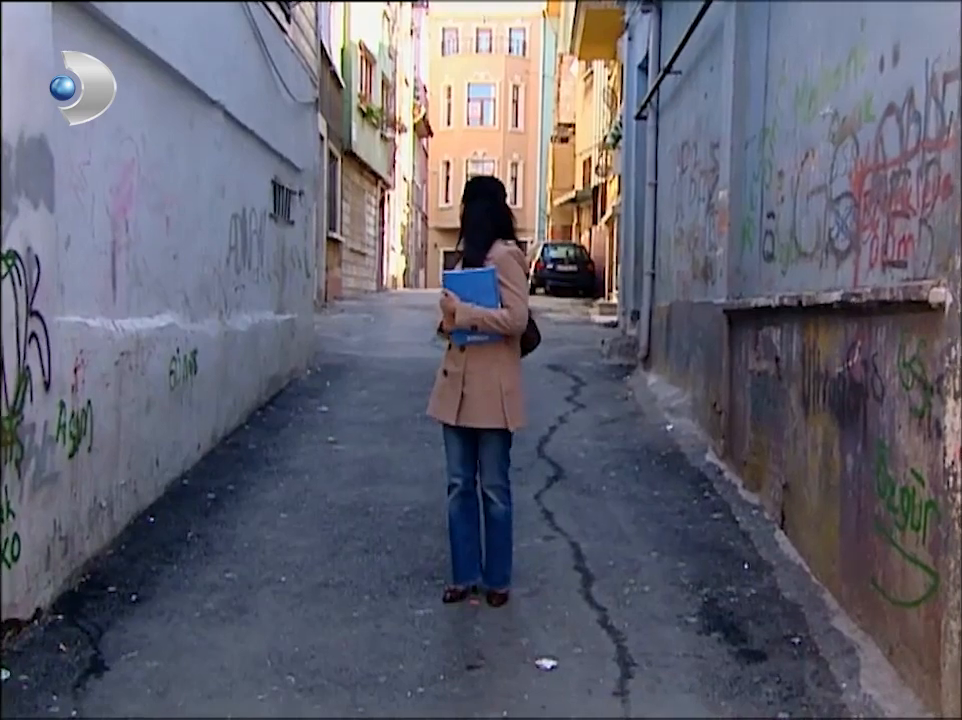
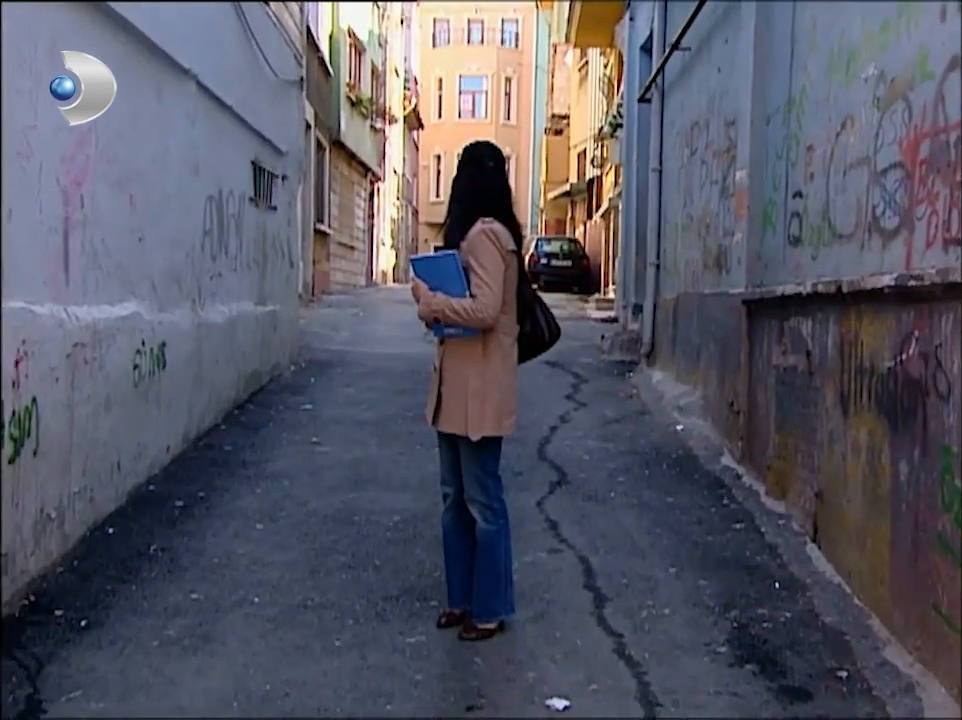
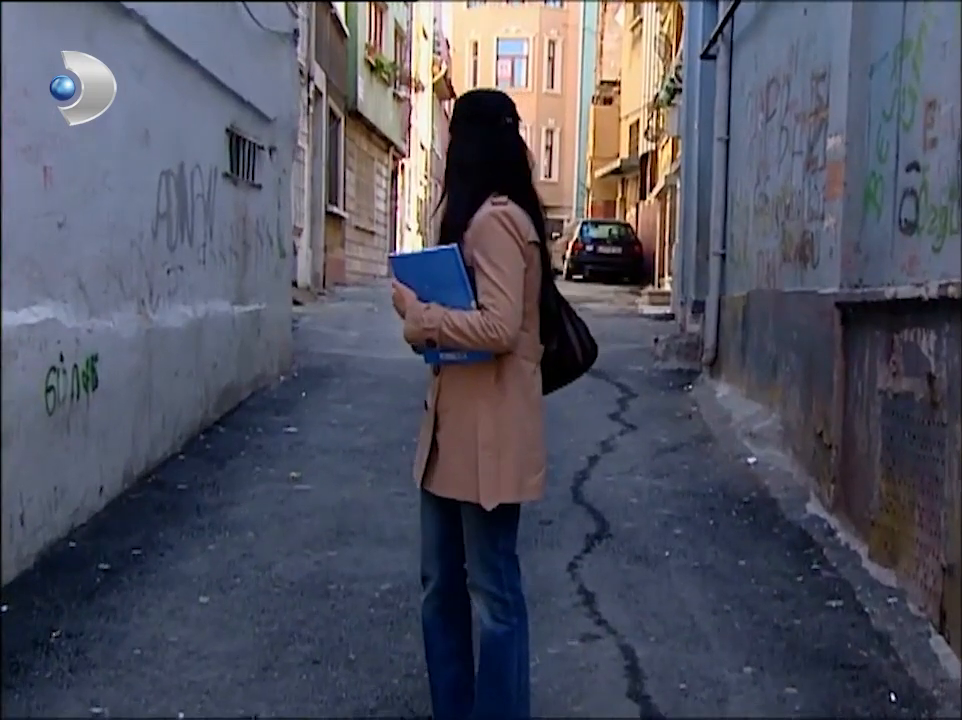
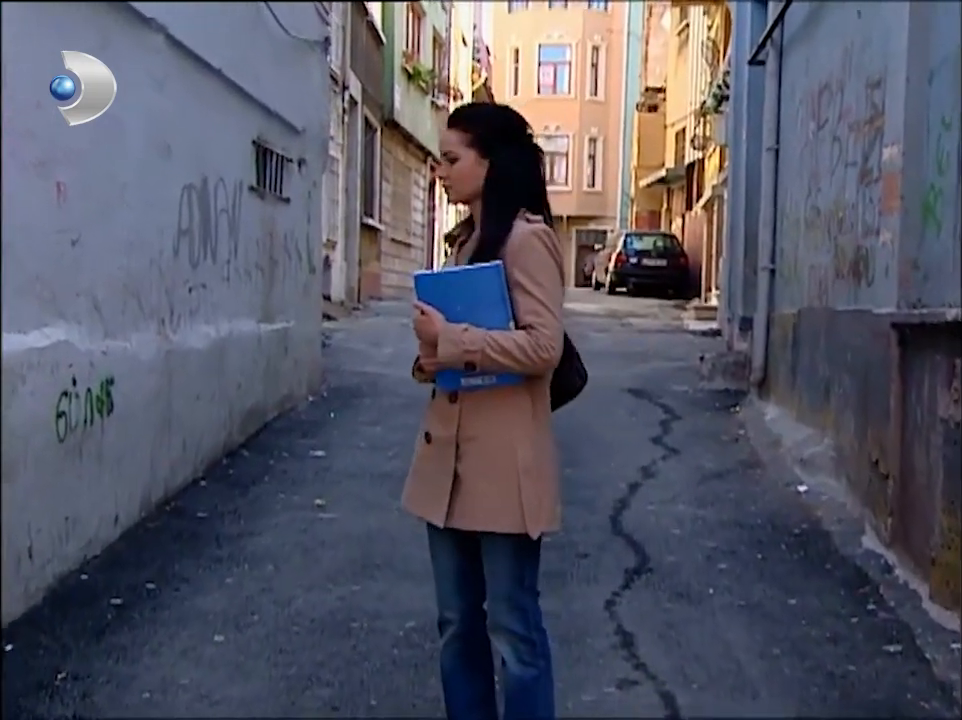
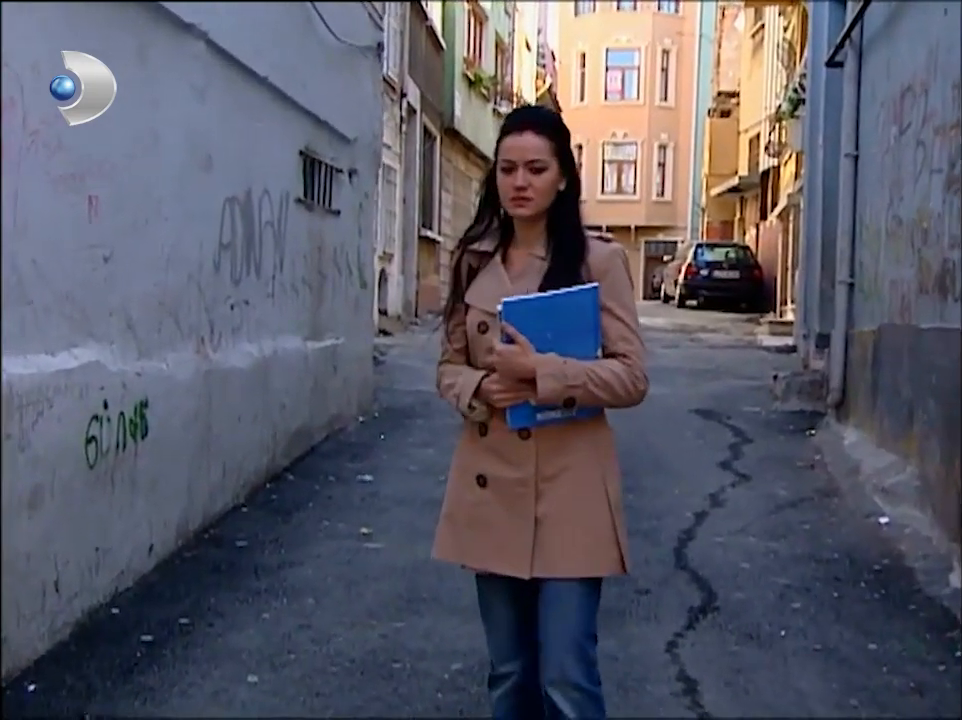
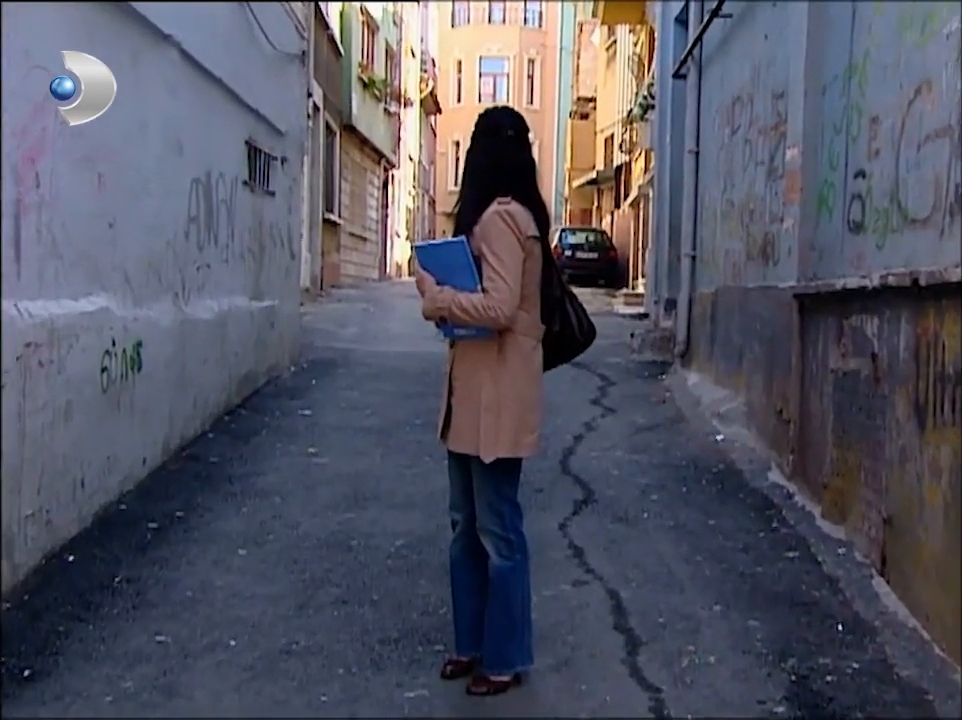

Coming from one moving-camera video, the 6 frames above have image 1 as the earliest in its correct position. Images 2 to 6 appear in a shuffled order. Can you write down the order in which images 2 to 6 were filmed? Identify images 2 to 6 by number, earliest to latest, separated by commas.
2, 6, 3, 4, 5
